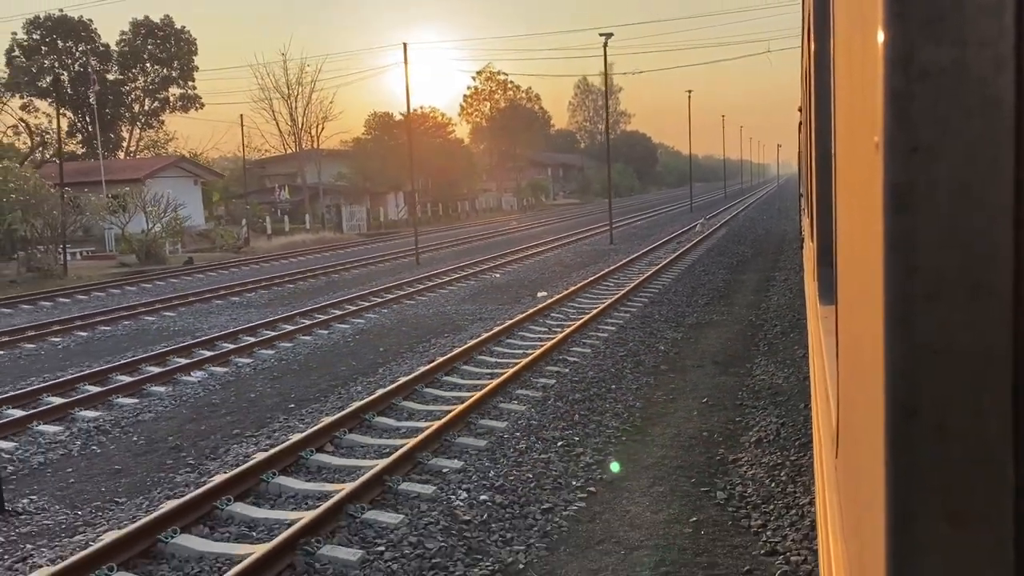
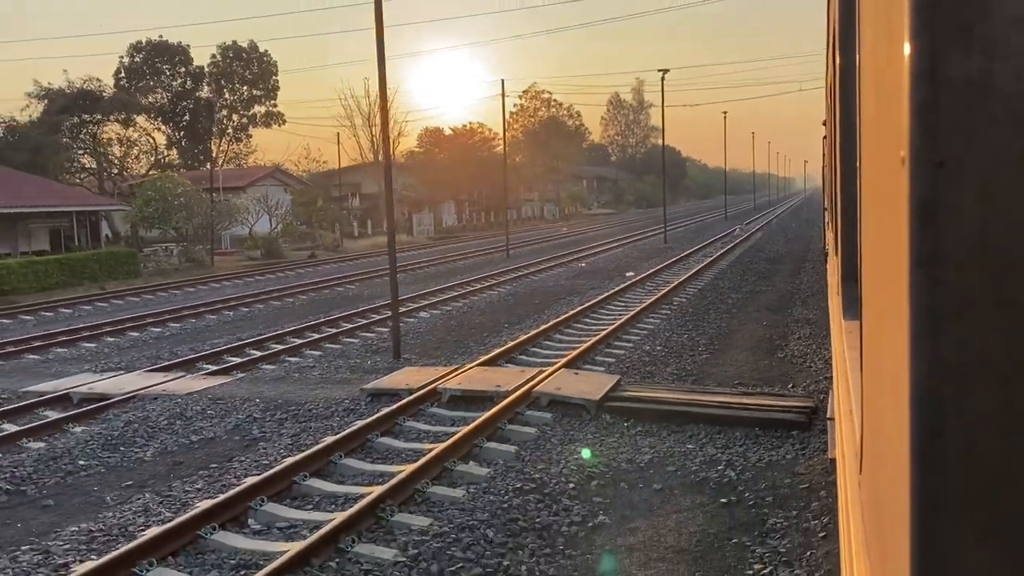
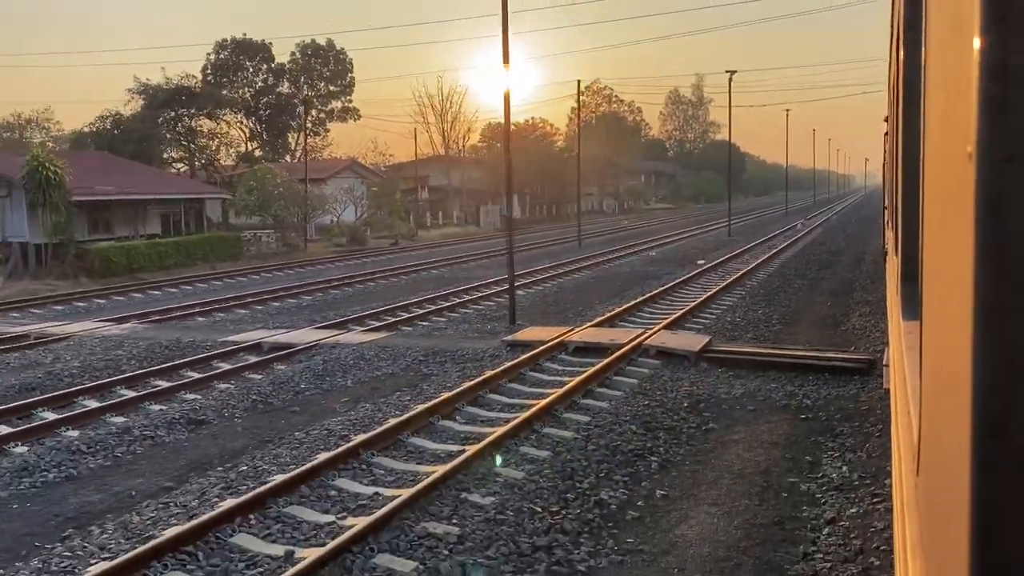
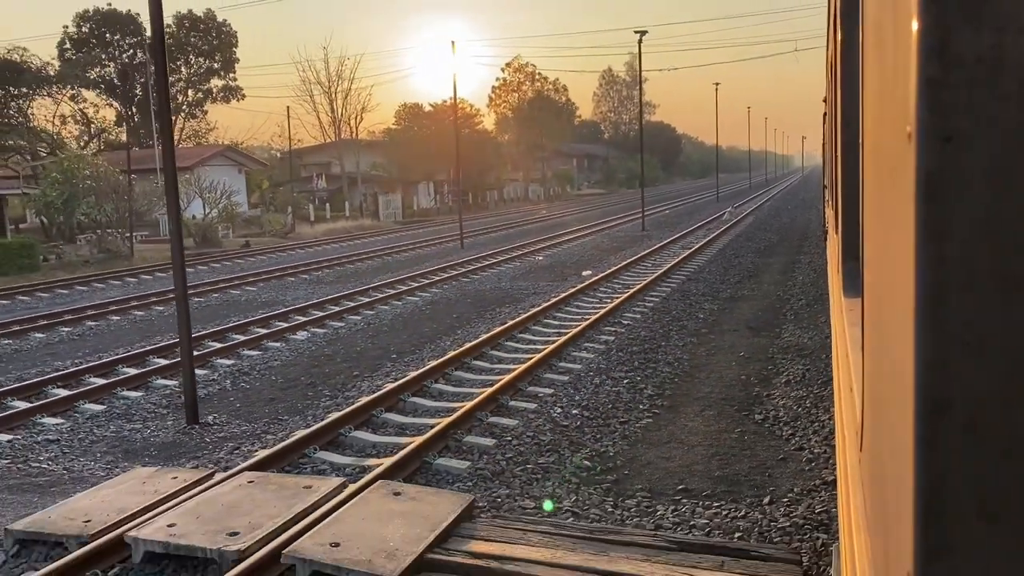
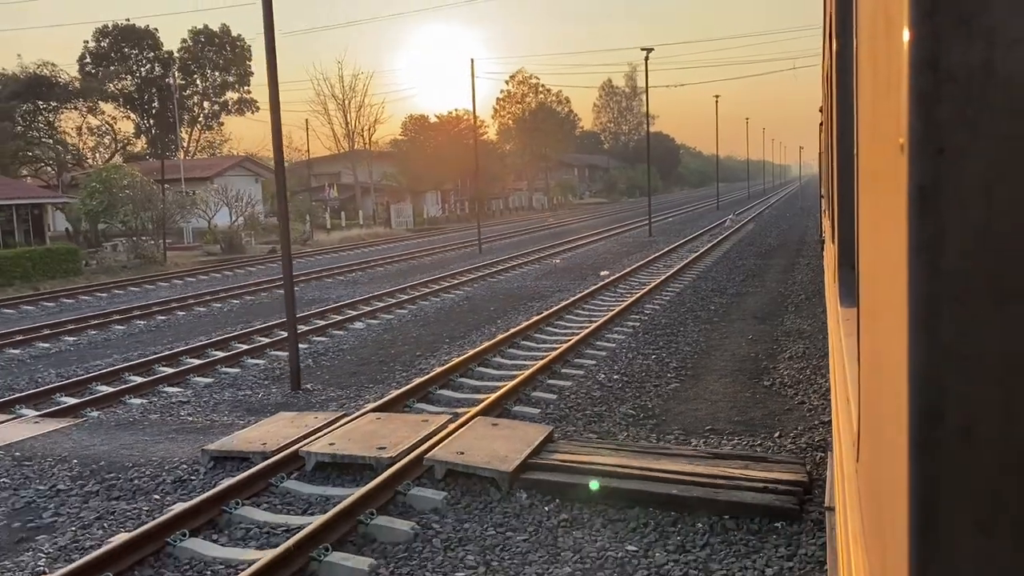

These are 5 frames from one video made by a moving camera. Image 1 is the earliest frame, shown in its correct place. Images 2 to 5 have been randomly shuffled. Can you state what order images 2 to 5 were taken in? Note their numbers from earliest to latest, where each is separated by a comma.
4, 5, 2, 3
